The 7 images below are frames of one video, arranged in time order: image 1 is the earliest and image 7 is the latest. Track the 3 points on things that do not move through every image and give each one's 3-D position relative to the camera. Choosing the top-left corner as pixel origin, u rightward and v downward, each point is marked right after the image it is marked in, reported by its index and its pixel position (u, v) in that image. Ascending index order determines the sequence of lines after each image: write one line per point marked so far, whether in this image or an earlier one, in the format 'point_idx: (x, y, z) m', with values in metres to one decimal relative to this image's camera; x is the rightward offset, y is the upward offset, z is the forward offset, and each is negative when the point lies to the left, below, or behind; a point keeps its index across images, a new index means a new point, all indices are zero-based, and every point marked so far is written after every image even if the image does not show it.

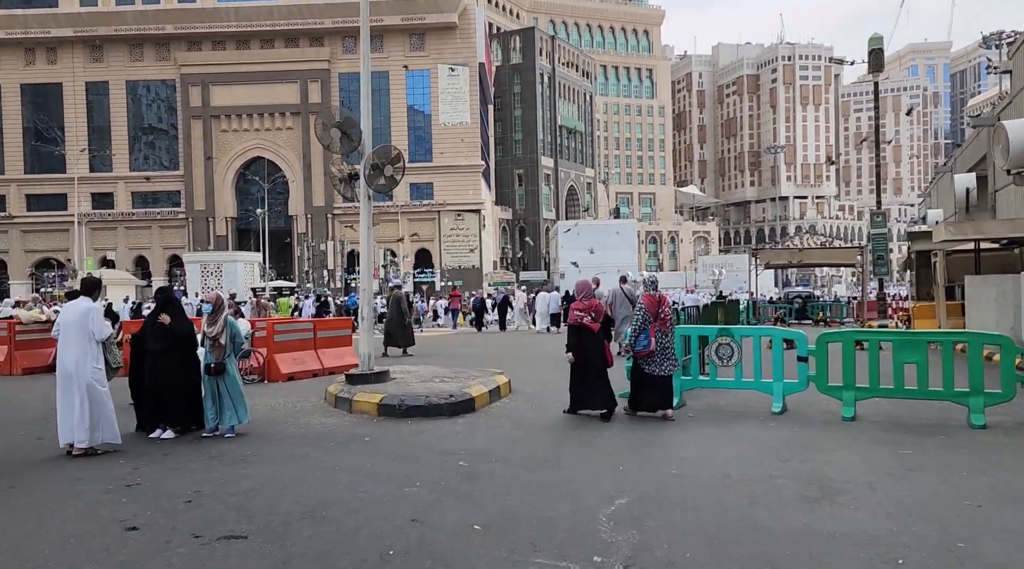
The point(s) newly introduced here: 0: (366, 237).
0: (-1.9, +0.6, +11.2) m
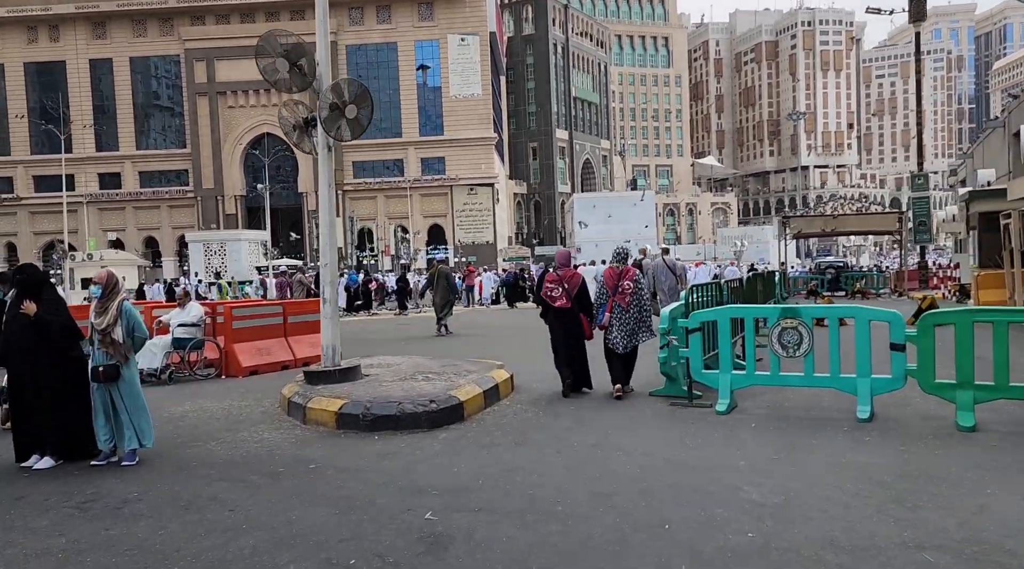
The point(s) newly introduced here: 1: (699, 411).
0: (-1.9, +0.9, +8.8) m
1: (+1.6, -1.1, +7.8) m
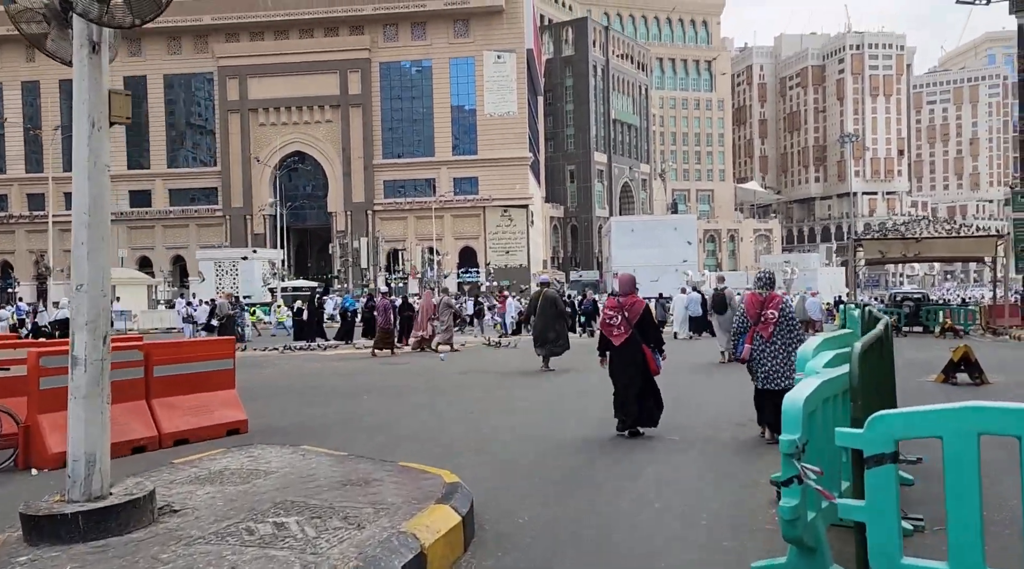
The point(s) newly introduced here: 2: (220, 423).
0: (-2.1, +0.7, +4.3) m
1: (+1.4, -1.4, +3.1) m
2: (-2.8, -1.3, +8.4) m
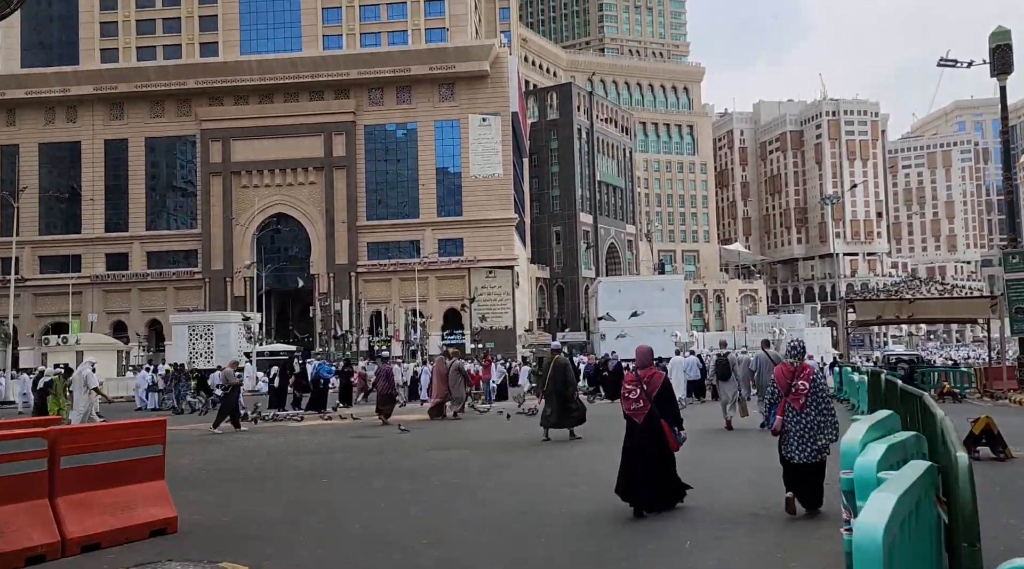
0: (-2.2, +0.4, +3.2) m
1: (+1.2, -1.6, +1.9) m
2: (-2.9, -1.9, +7.1) m
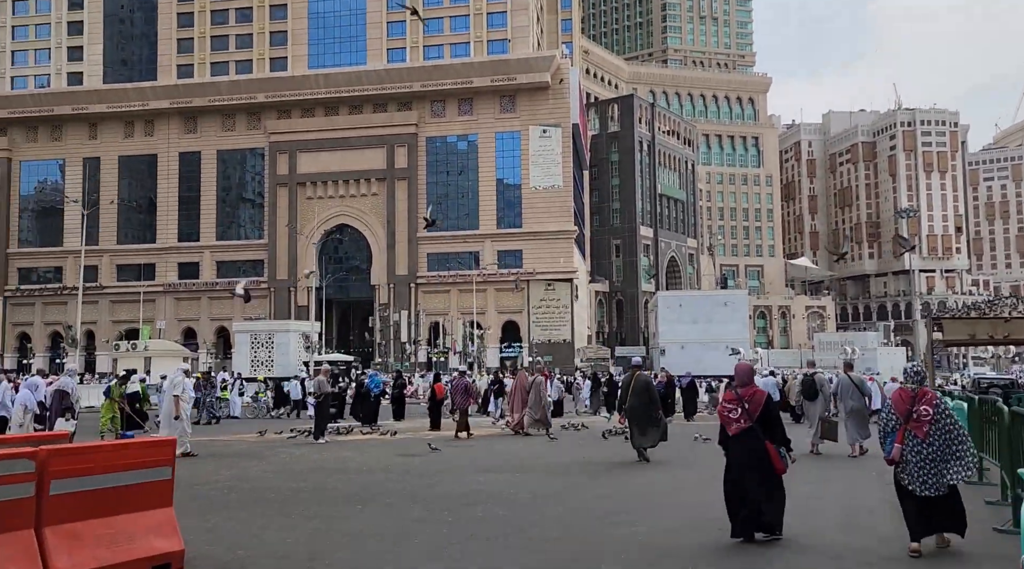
0: (-2.1, +0.3, +2.5) m
1: (+1.2, -1.6, +0.9) m
2: (-2.6, -1.9, +6.4) m
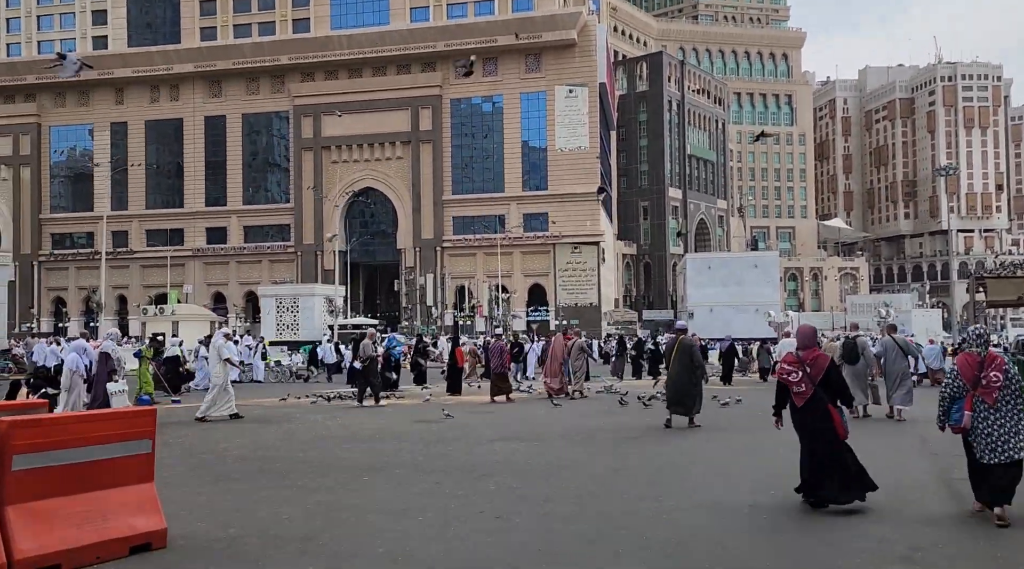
0: (-2.2, +0.5, +1.8) m
1: (+1.1, -1.5, +0.3) m
2: (-2.6, -1.6, +5.9) m
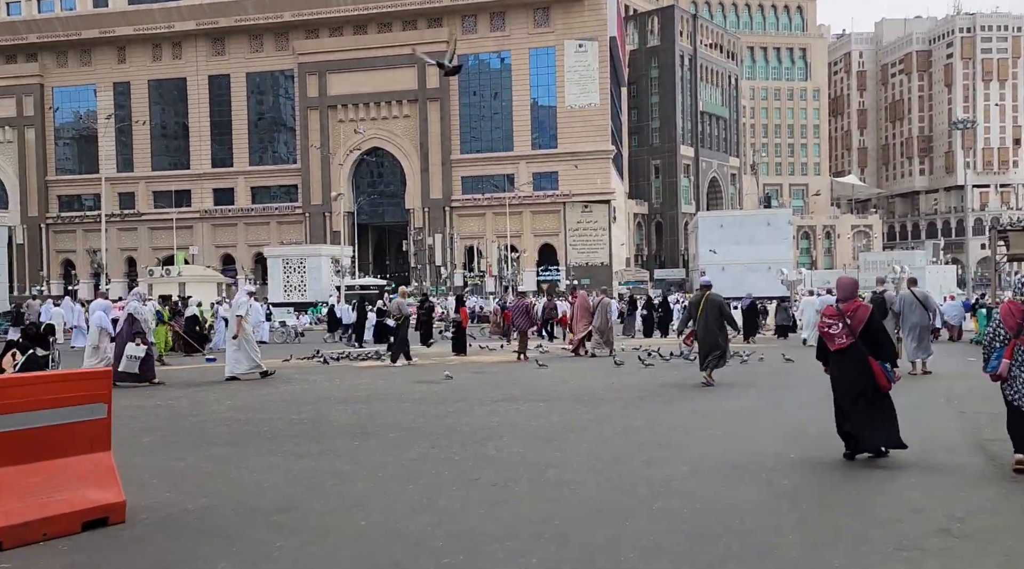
0: (-2.3, +0.6, +1.1) m
1: (+1.0, -1.4, -0.4) m
2: (-2.6, -1.3, +5.3) m
